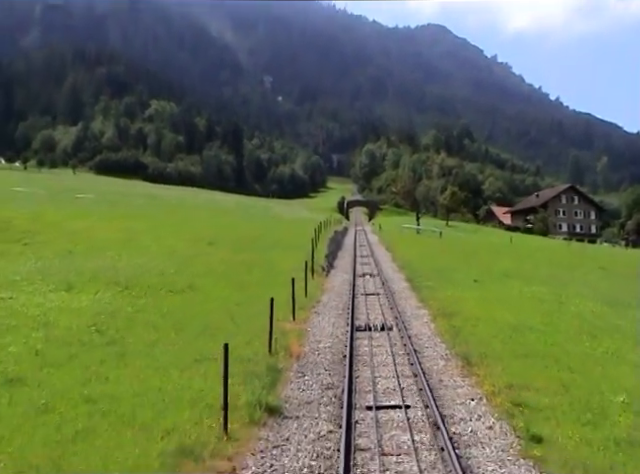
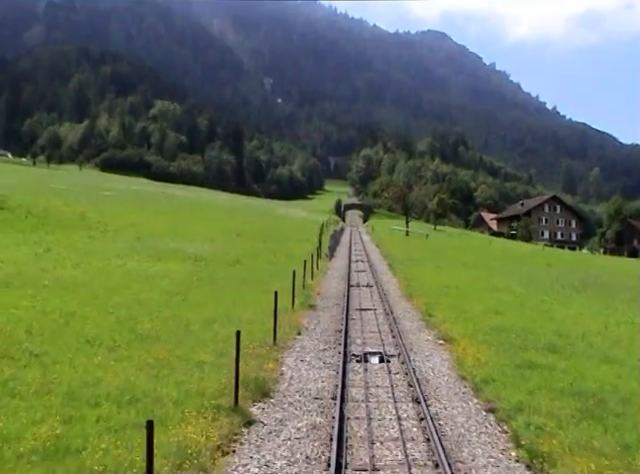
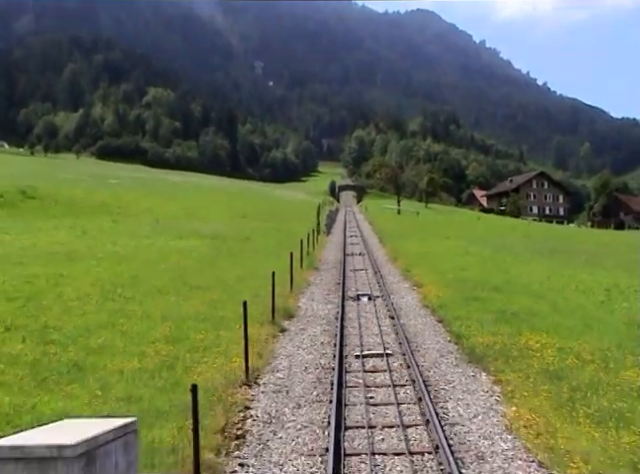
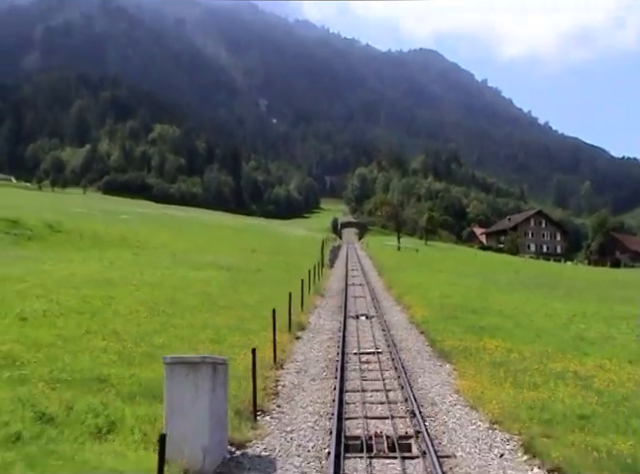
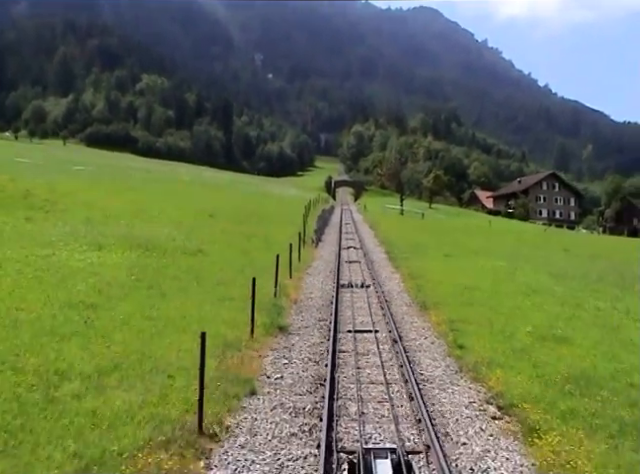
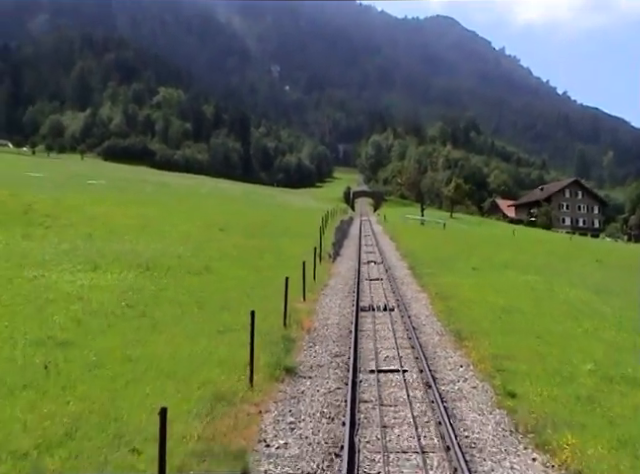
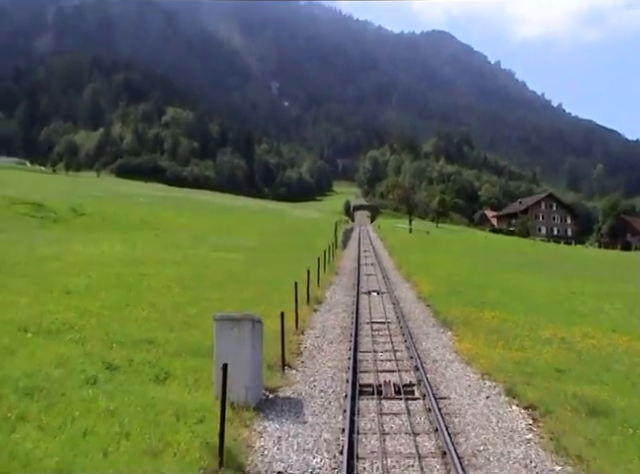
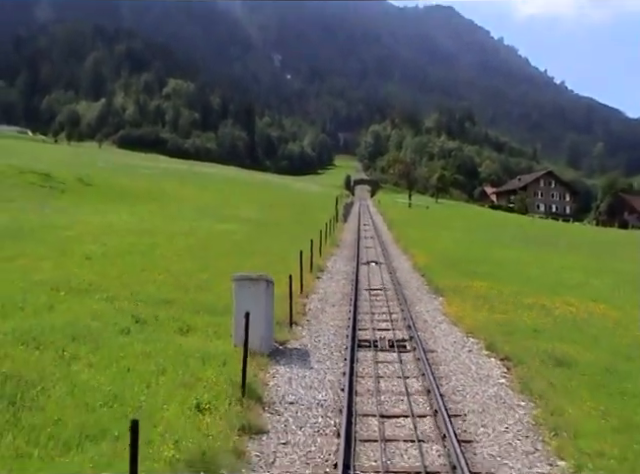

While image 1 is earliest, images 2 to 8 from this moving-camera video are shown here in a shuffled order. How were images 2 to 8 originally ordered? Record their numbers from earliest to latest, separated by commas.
6, 5, 2, 3, 4, 7, 8
